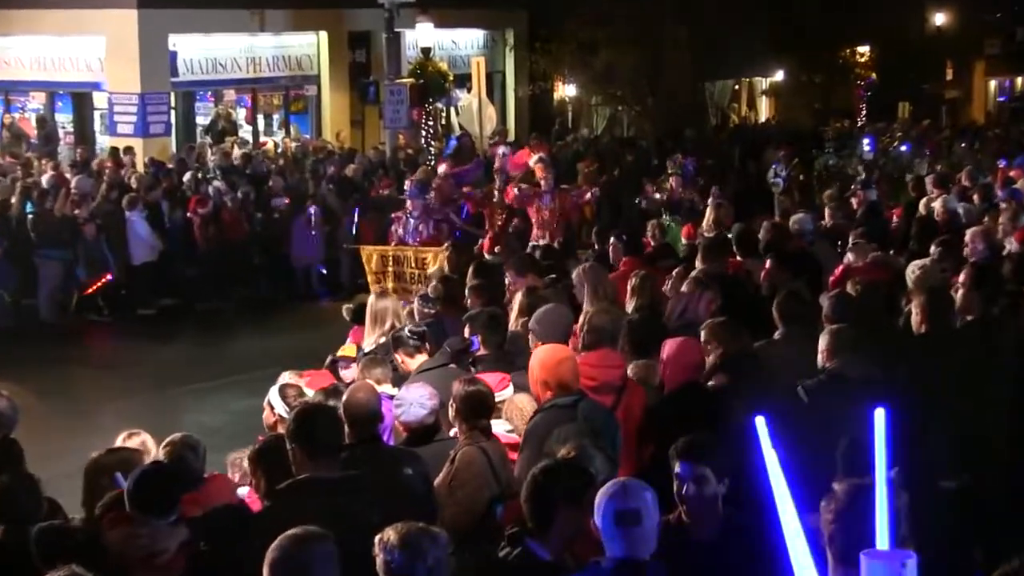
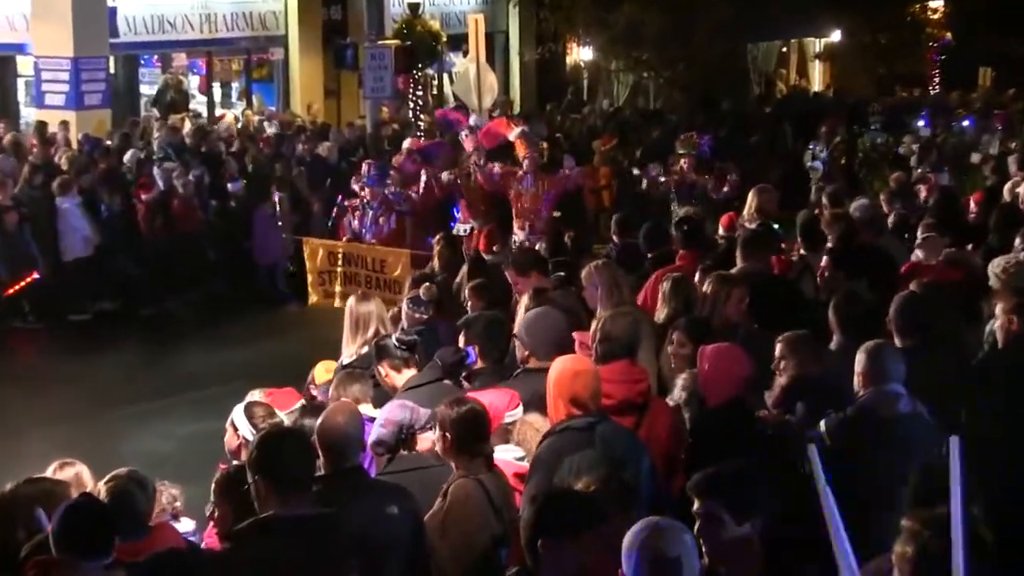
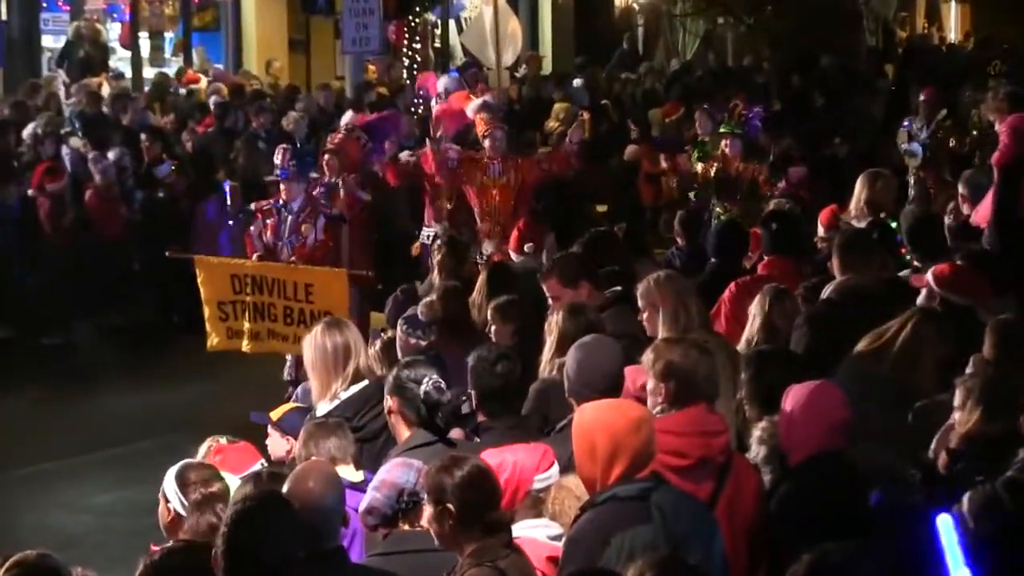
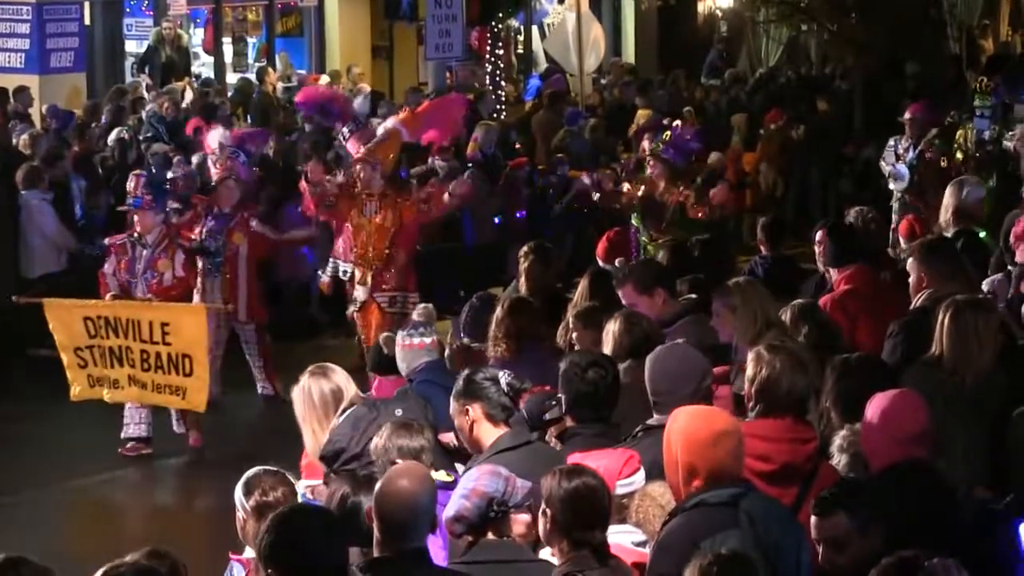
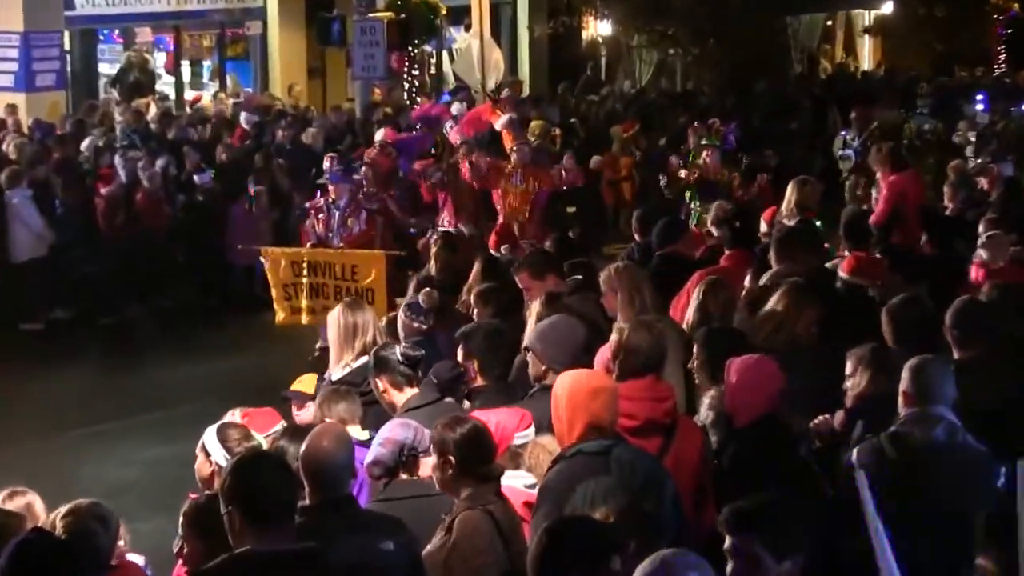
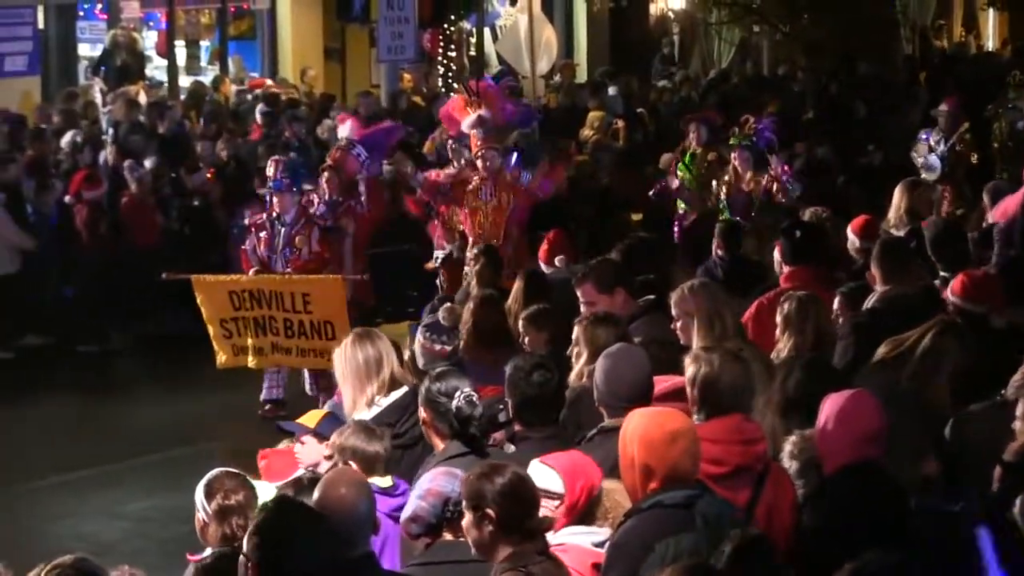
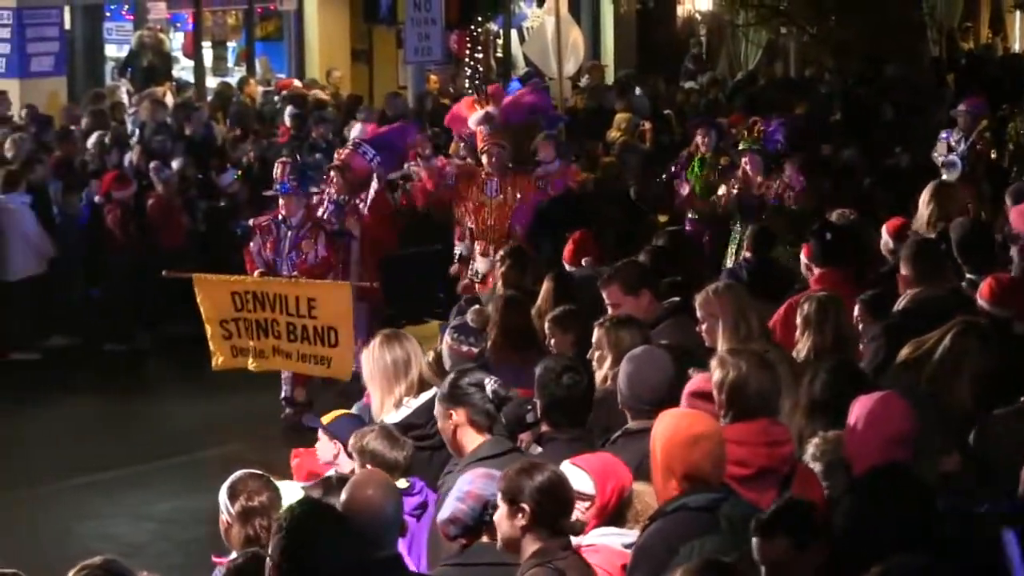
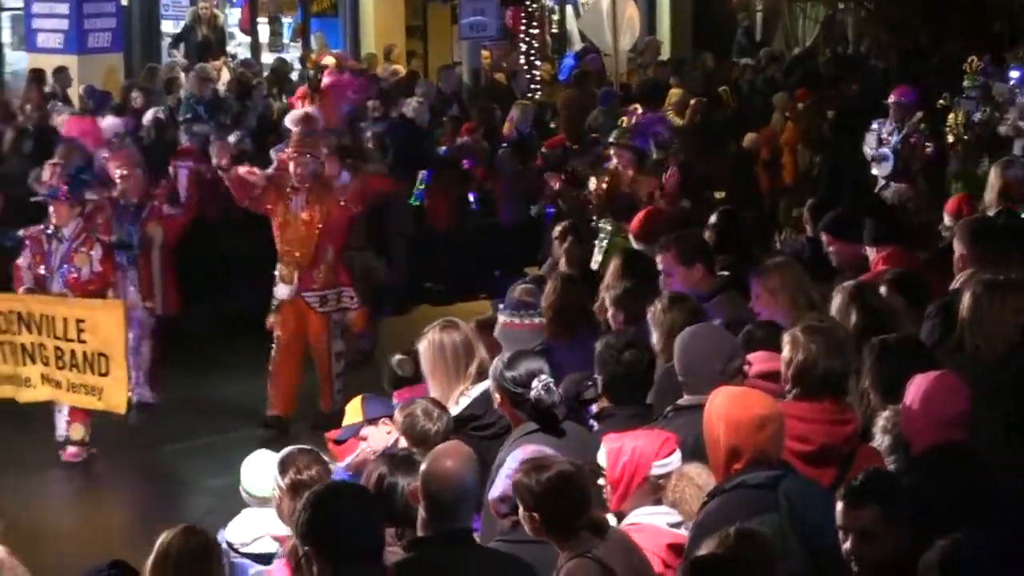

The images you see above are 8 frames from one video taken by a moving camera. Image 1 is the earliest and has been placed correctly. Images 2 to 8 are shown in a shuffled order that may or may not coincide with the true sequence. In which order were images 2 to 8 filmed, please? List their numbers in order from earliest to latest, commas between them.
2, 5, 3, 6, 7, 4, 8
